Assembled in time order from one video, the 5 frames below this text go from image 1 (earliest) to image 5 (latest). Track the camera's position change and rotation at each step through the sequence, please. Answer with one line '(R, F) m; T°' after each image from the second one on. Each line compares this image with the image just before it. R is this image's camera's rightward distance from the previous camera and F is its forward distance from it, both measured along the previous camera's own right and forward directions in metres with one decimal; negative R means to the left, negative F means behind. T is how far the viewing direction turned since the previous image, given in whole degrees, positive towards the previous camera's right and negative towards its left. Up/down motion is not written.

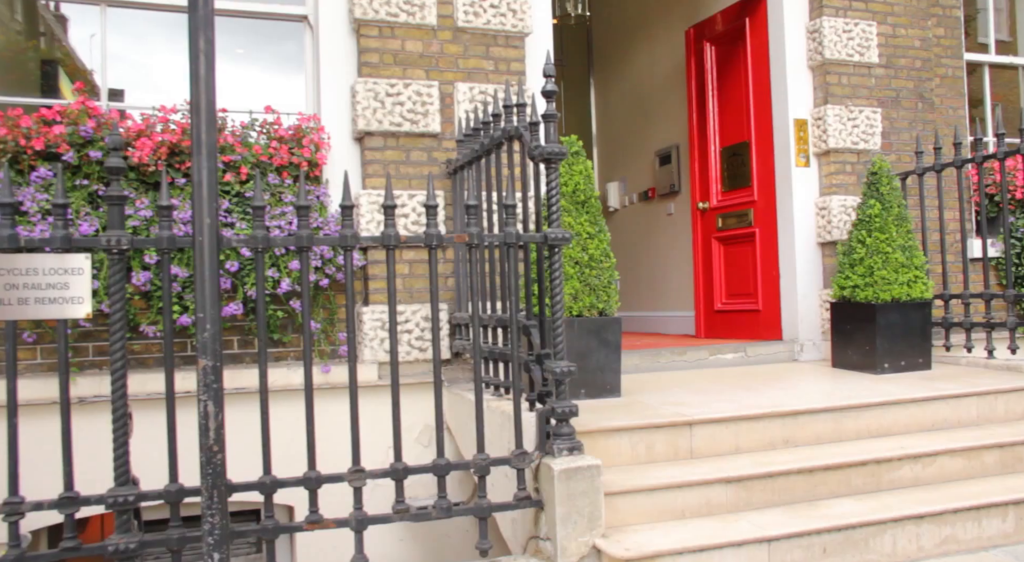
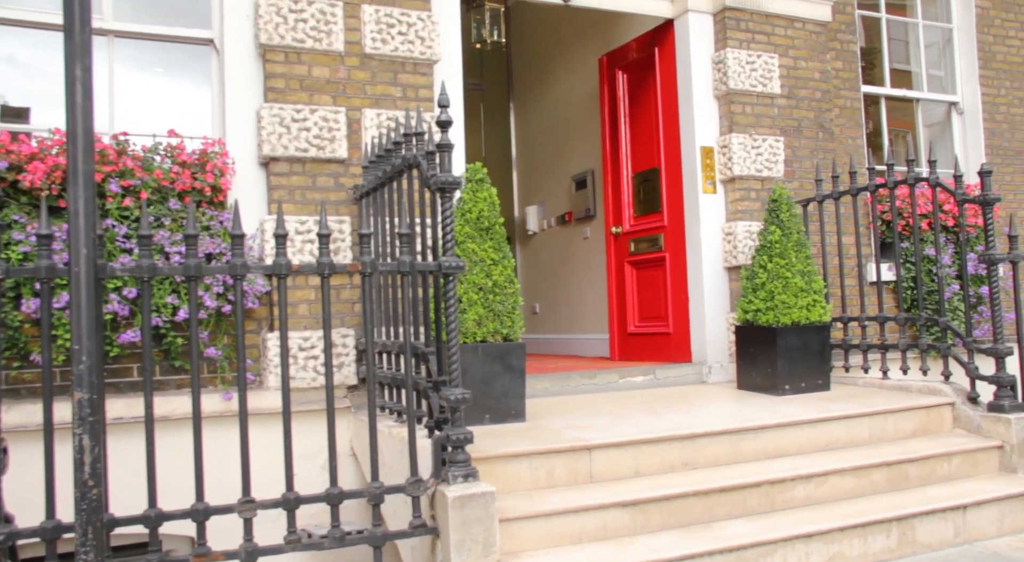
(+0.2, 0.0) m; +4°
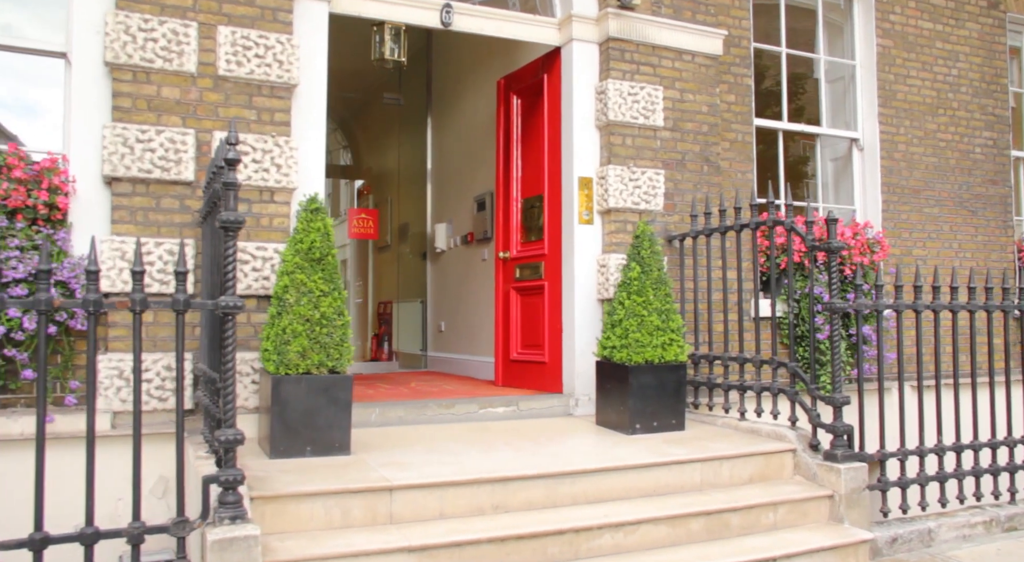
(+0.9, 0.0) m; 0°
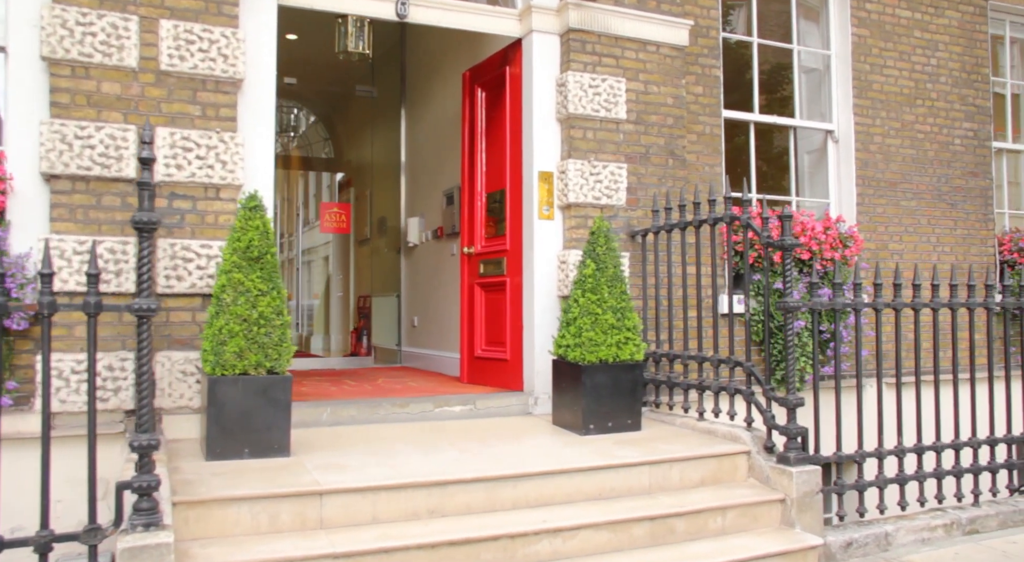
(+0.3, +0.1) m; -1°
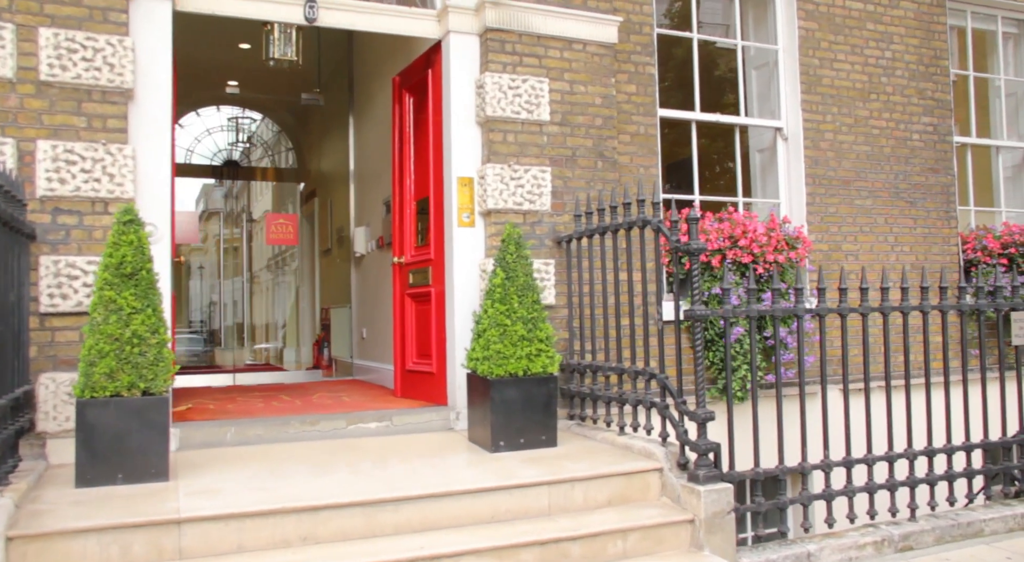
(+0.7, +0.2) m; -1°
